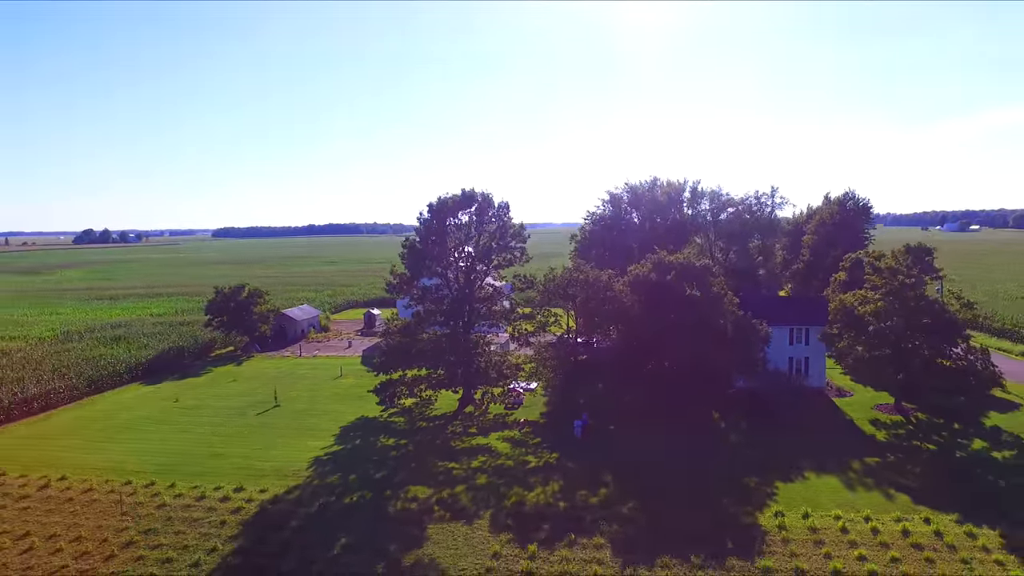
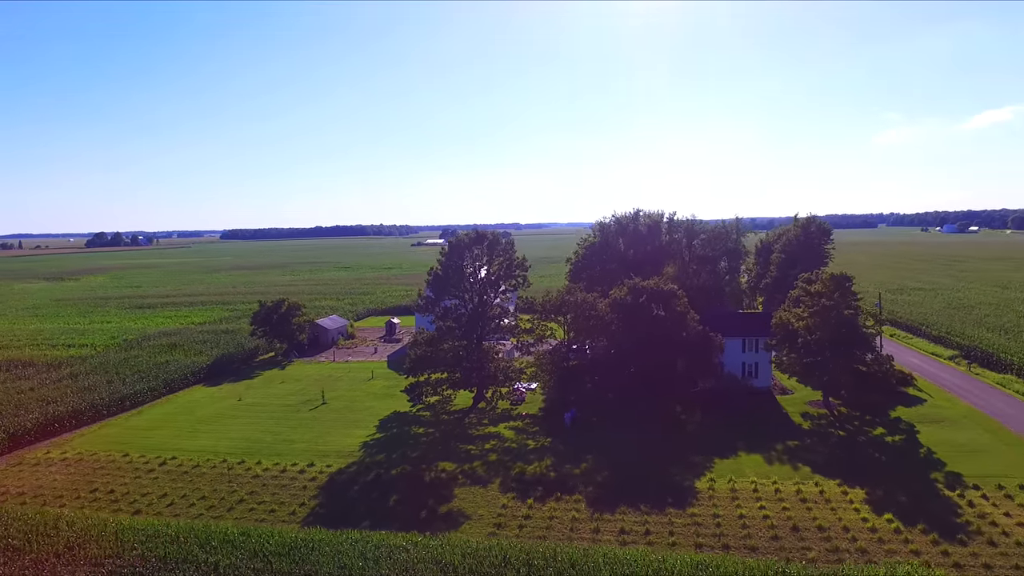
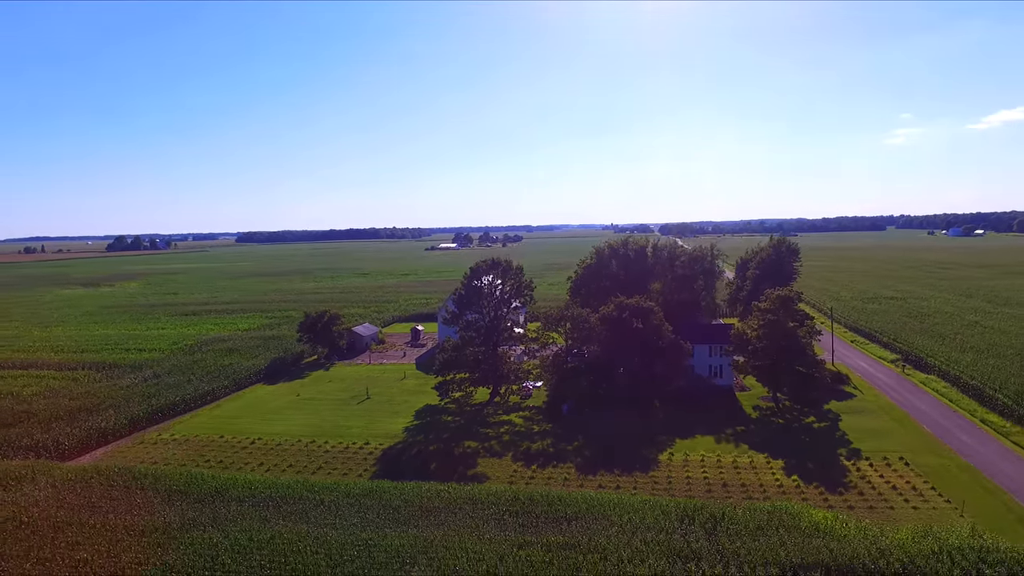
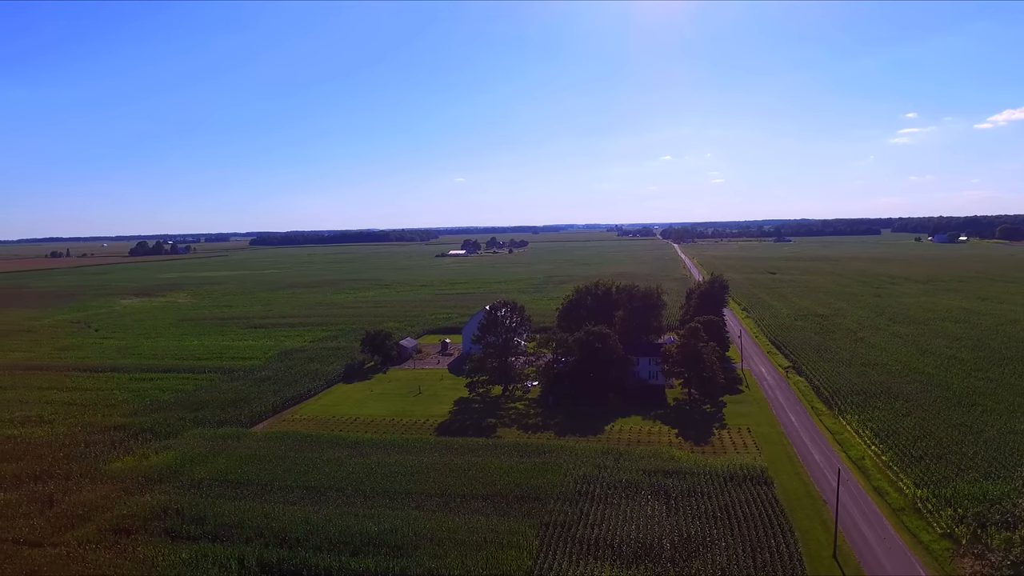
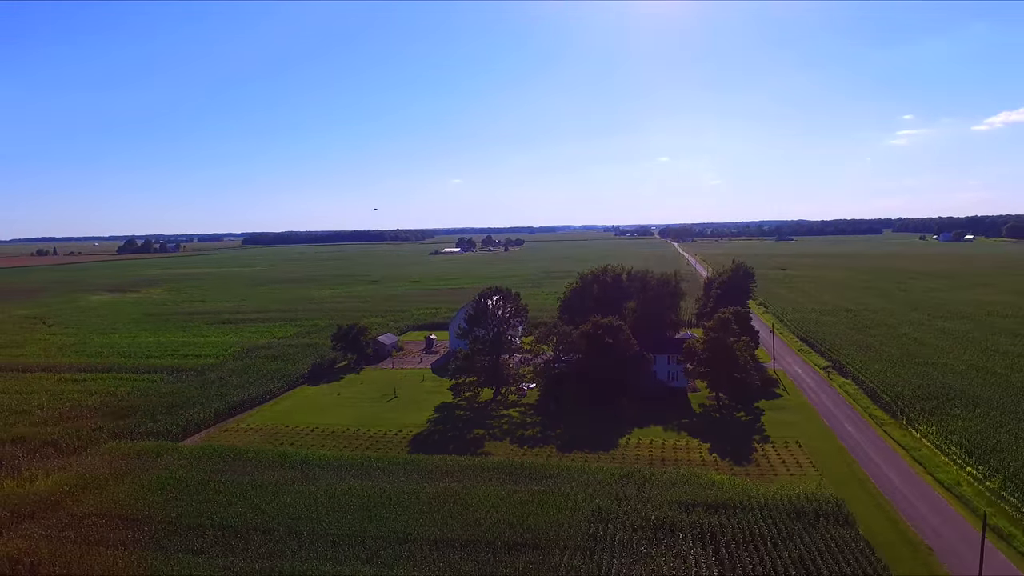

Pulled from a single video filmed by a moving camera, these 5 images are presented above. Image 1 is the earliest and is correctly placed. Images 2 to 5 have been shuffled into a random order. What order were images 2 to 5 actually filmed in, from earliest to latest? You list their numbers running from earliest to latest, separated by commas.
2, 3, 5, 4
